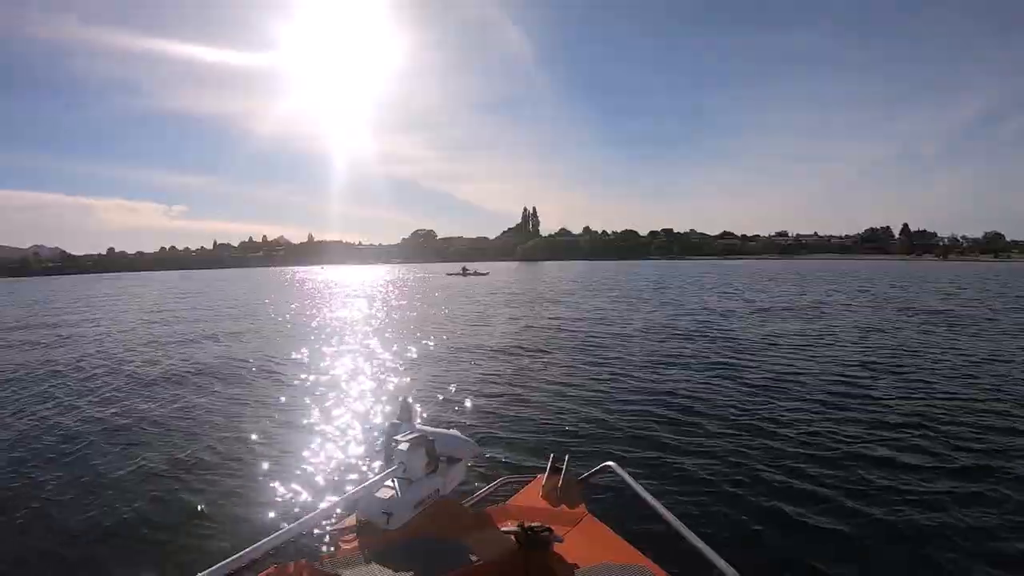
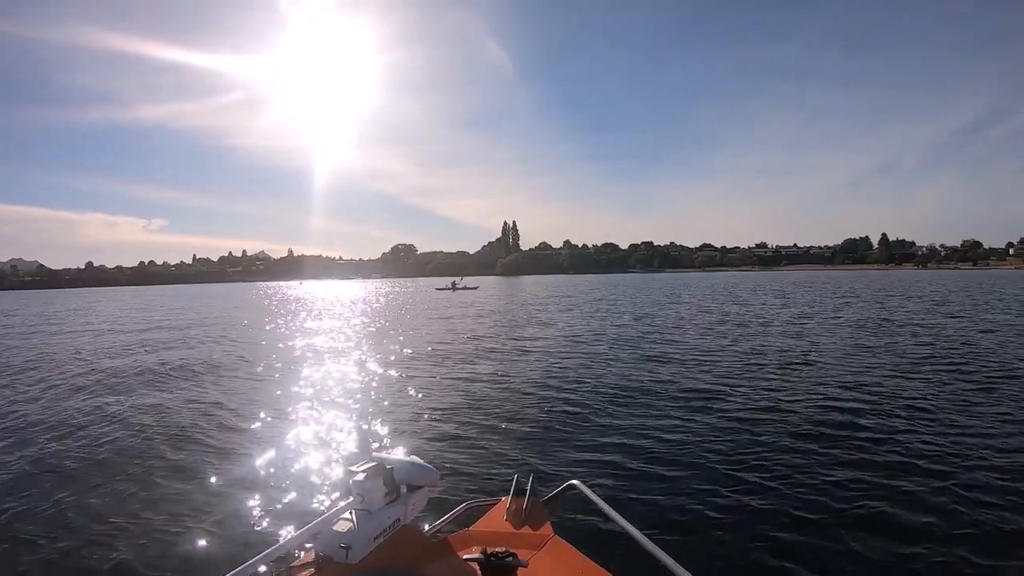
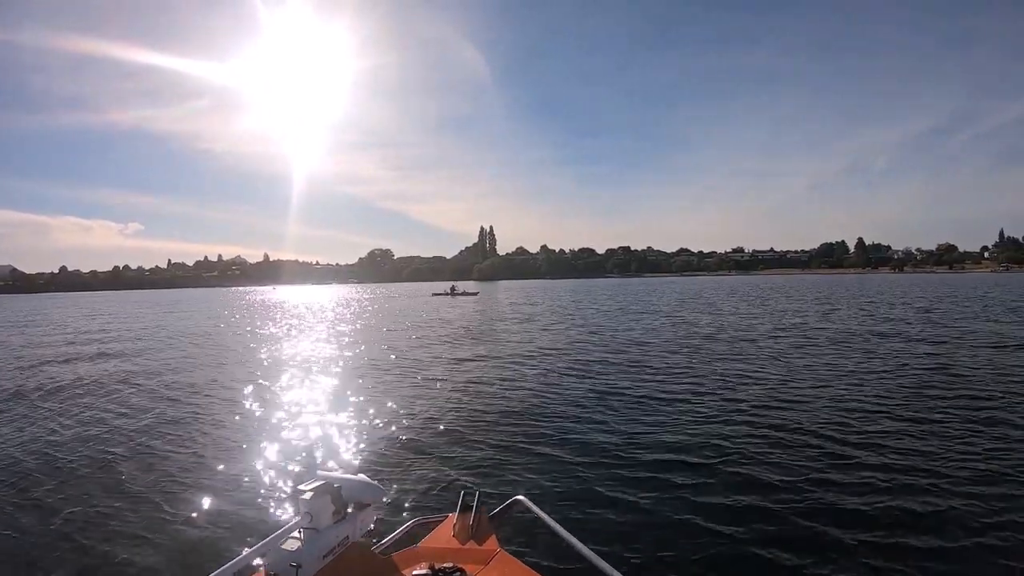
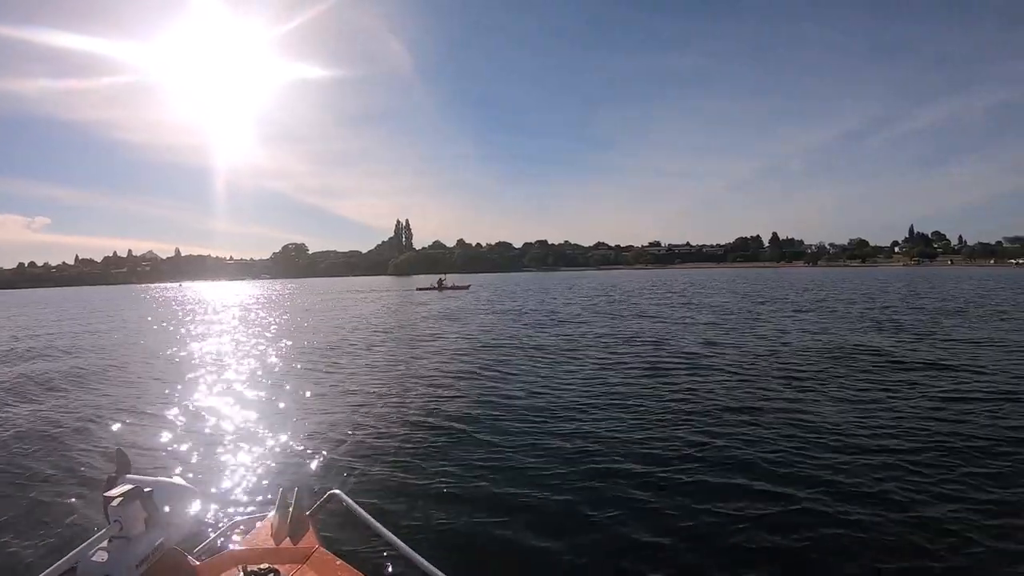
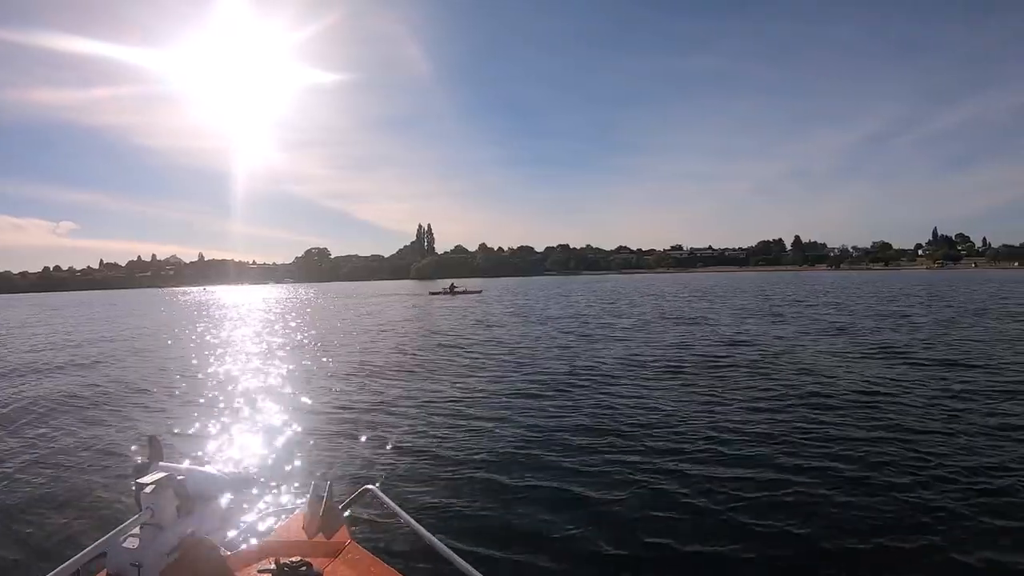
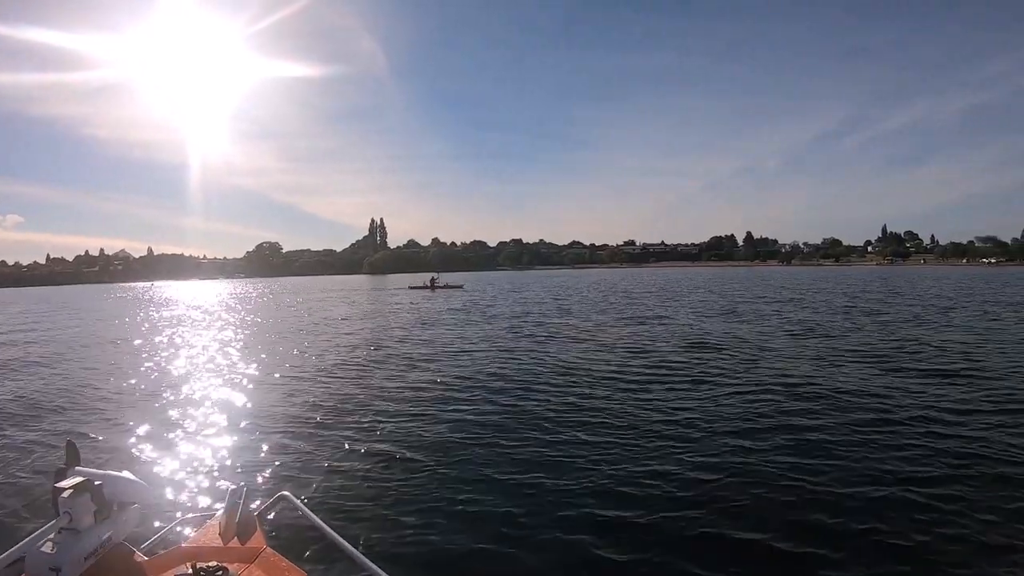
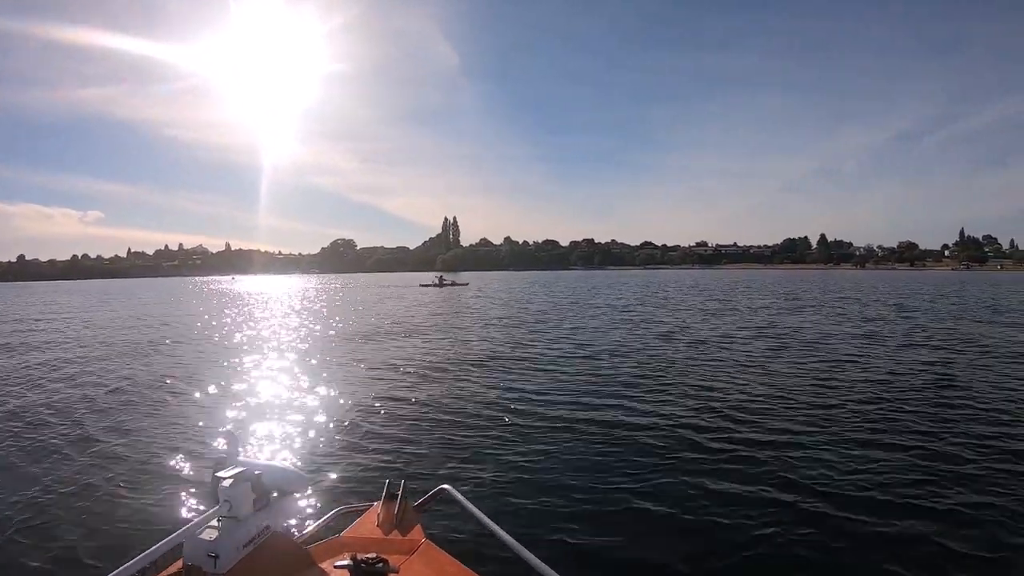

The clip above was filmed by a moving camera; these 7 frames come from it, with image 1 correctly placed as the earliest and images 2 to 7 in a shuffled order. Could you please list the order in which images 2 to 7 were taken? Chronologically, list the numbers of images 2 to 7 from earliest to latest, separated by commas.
2, 3, 7, 5, 4, 6
